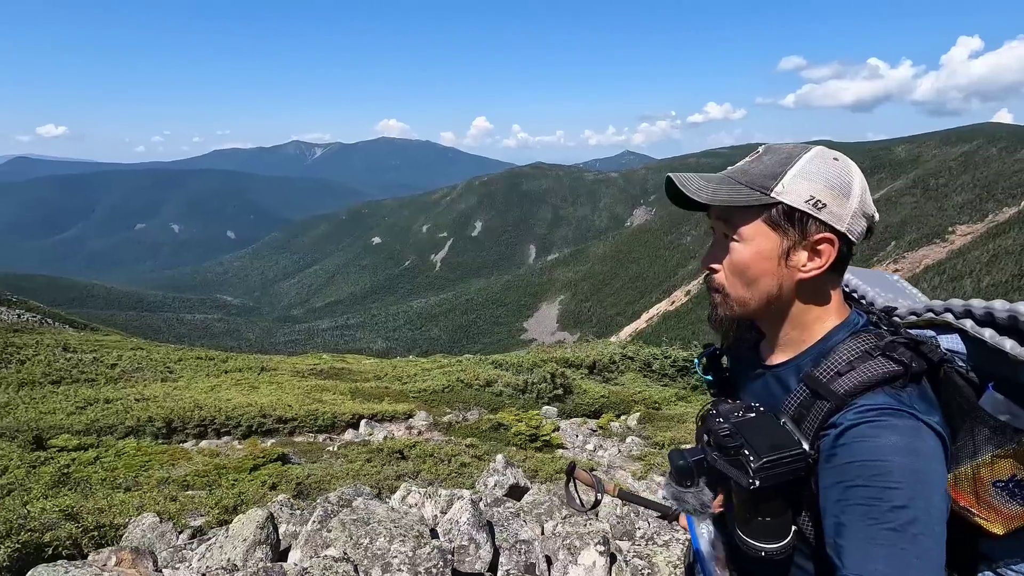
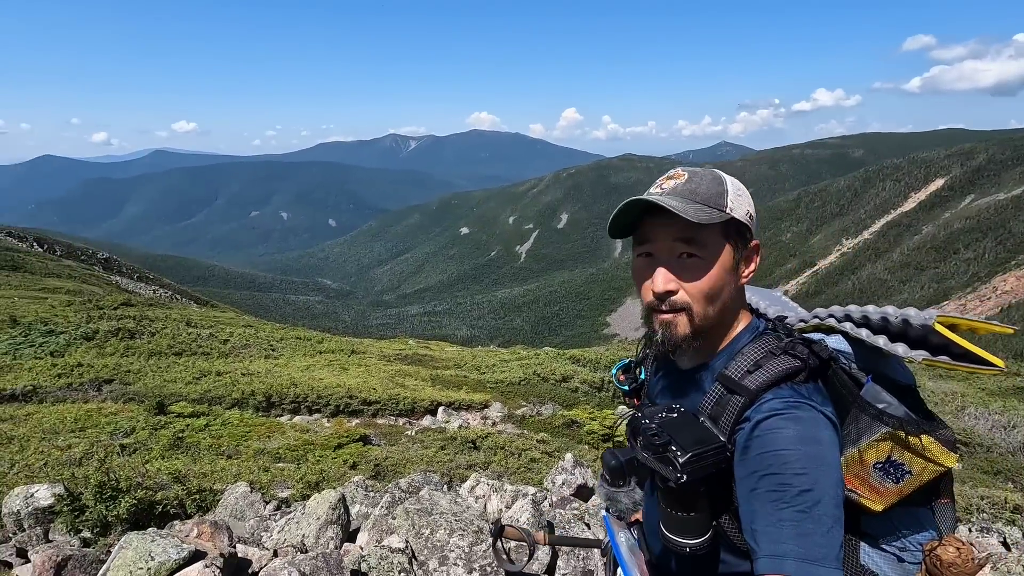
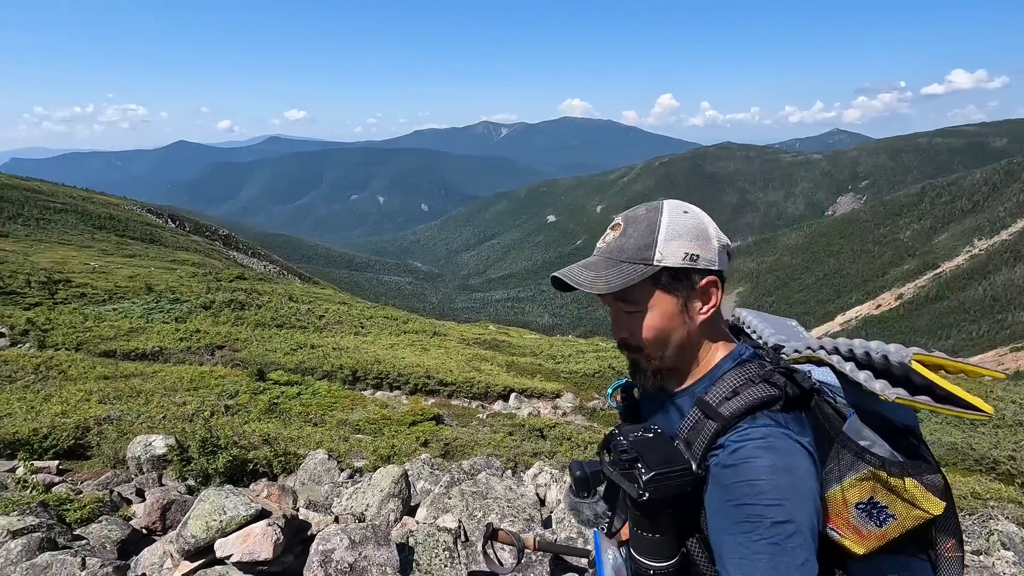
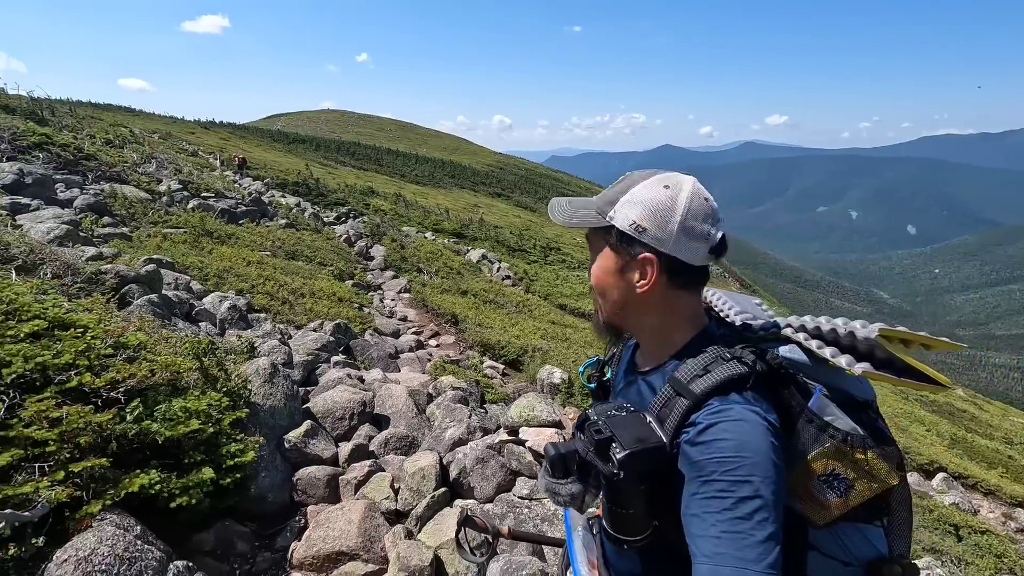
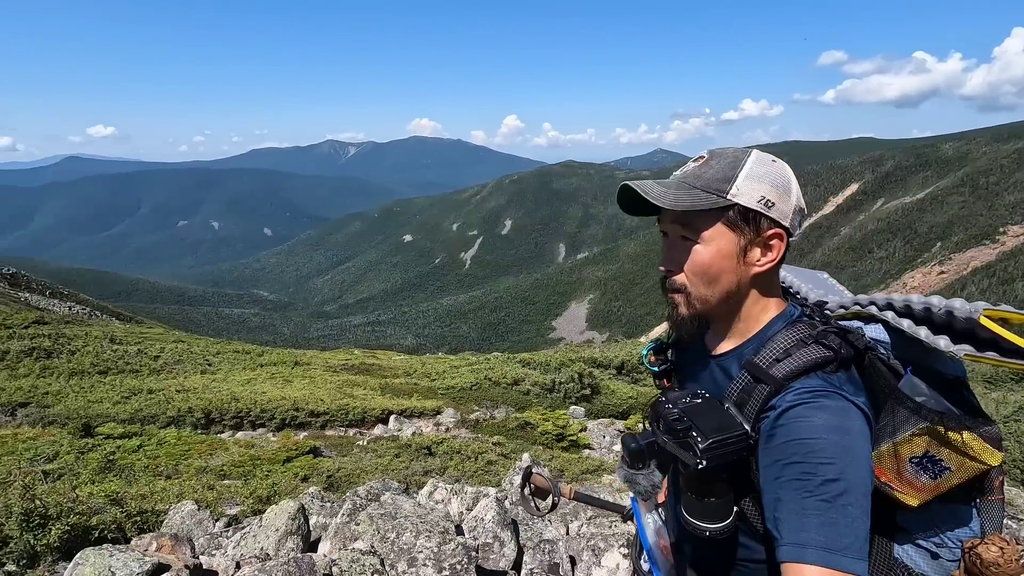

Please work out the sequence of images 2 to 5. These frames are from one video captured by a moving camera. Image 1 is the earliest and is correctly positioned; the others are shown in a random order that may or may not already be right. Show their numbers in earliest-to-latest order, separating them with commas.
5, 2, 3, 4
